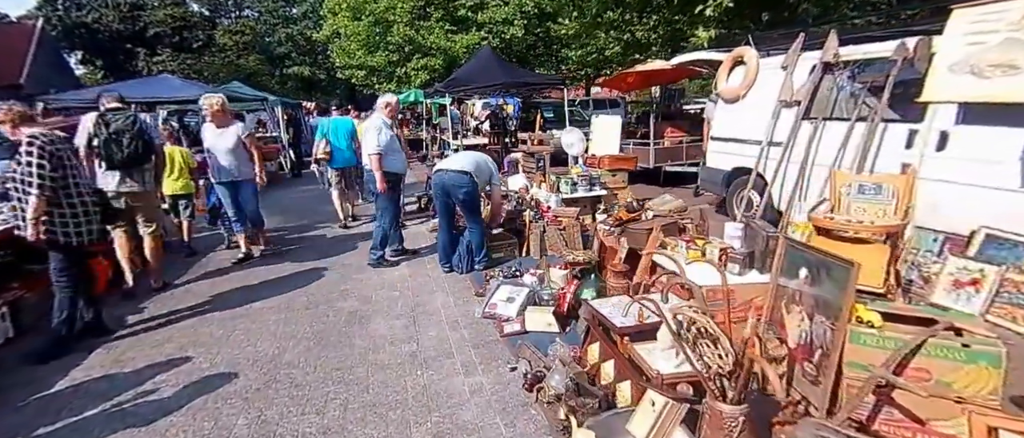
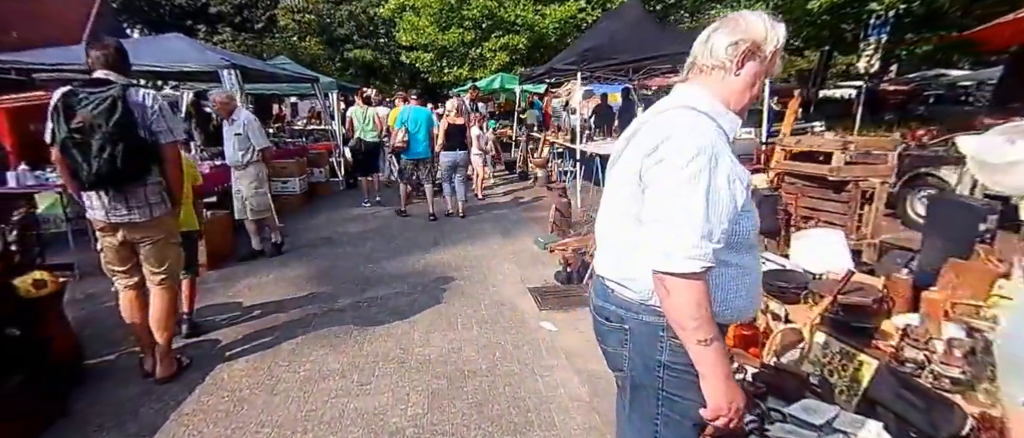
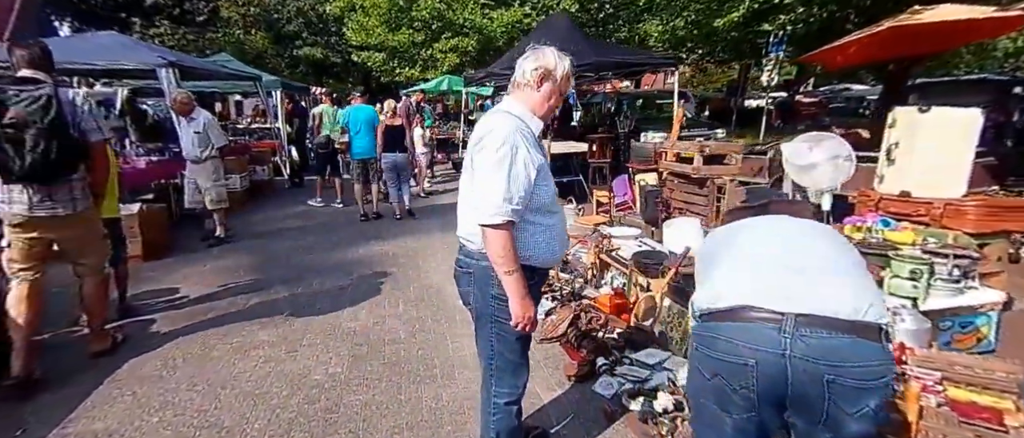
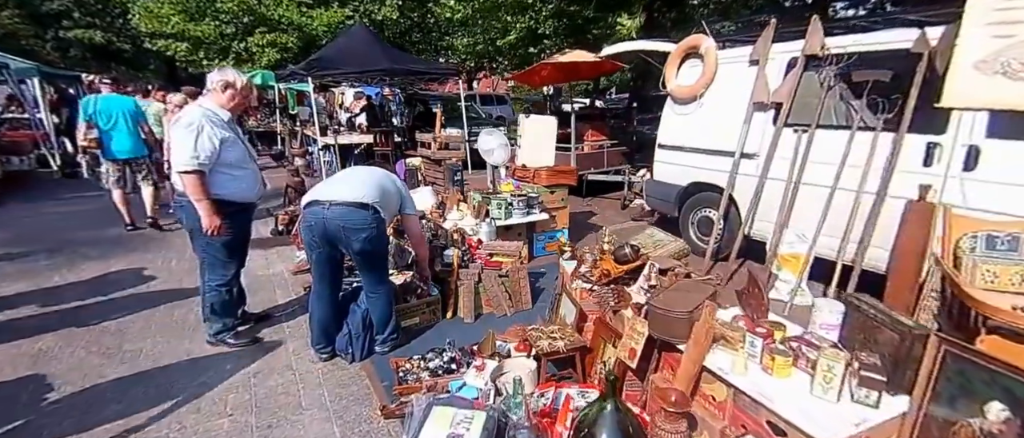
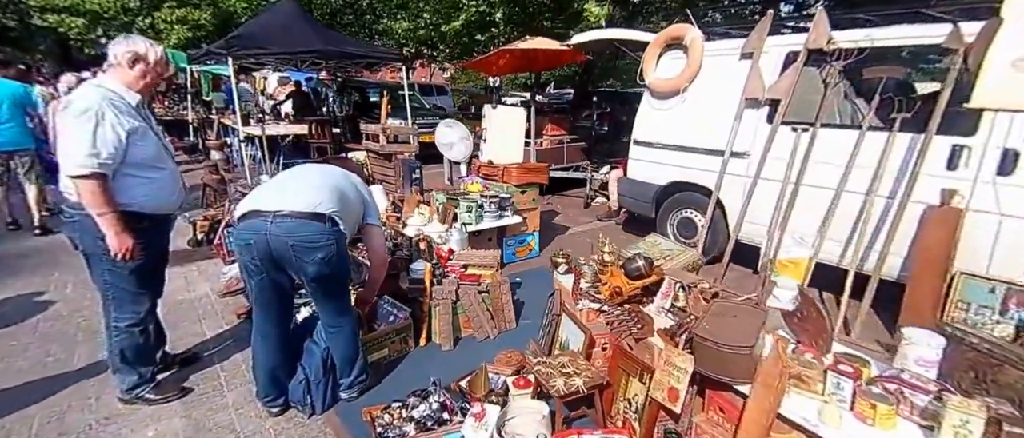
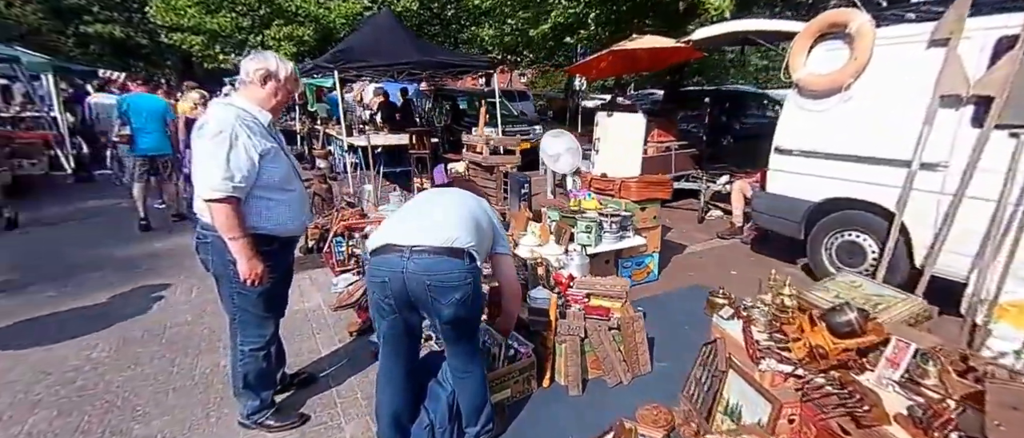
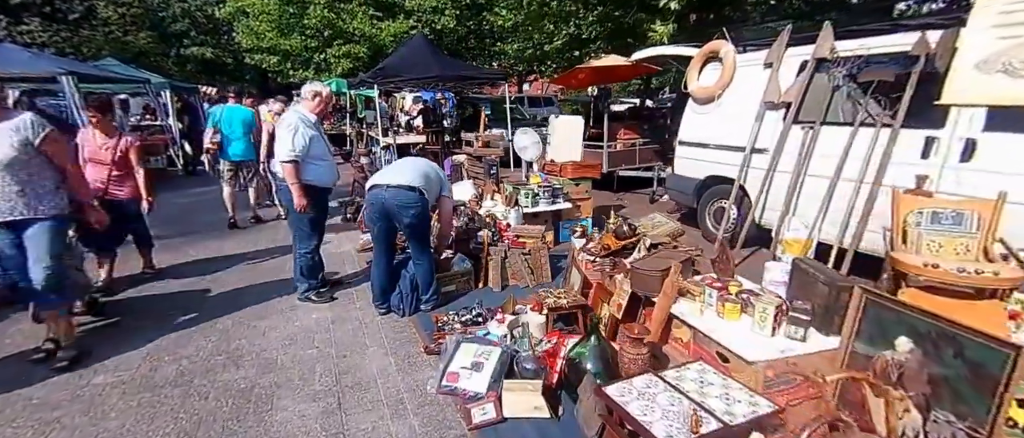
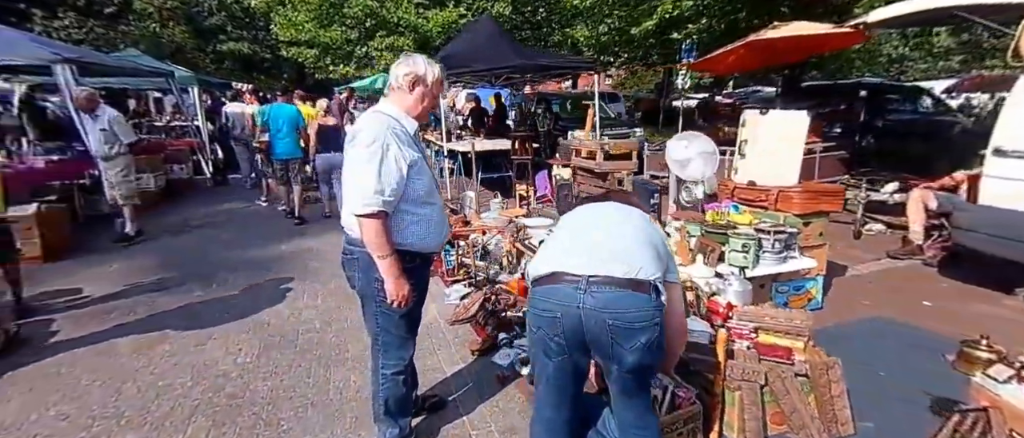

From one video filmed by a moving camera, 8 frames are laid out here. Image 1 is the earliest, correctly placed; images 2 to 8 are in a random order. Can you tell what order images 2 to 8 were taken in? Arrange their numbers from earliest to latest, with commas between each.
7, 4, 5, 6, 8, 3, 2
